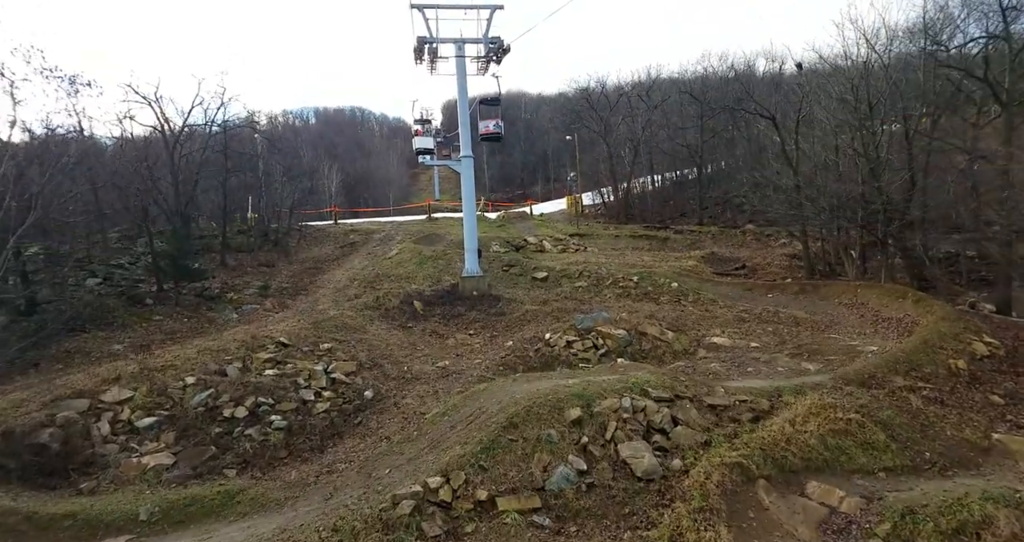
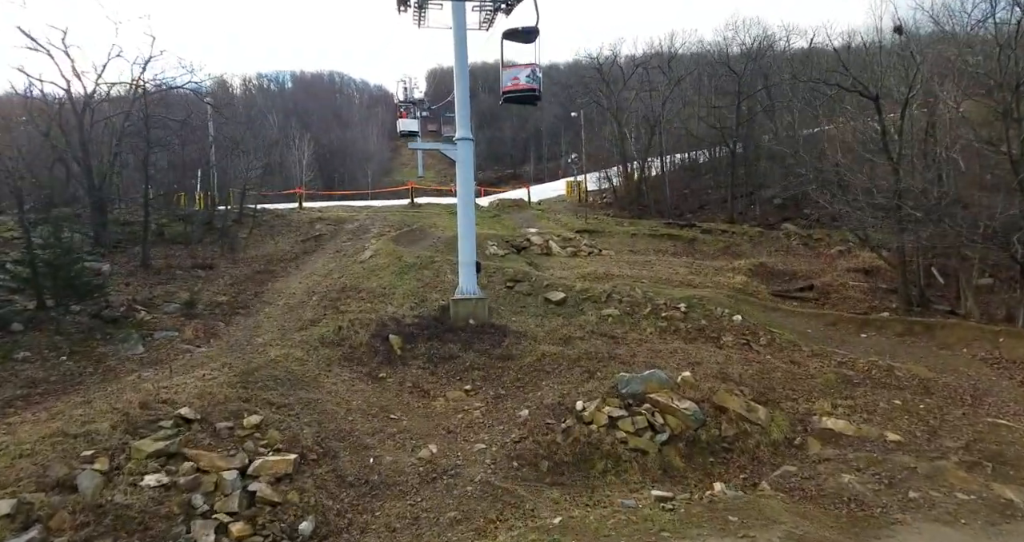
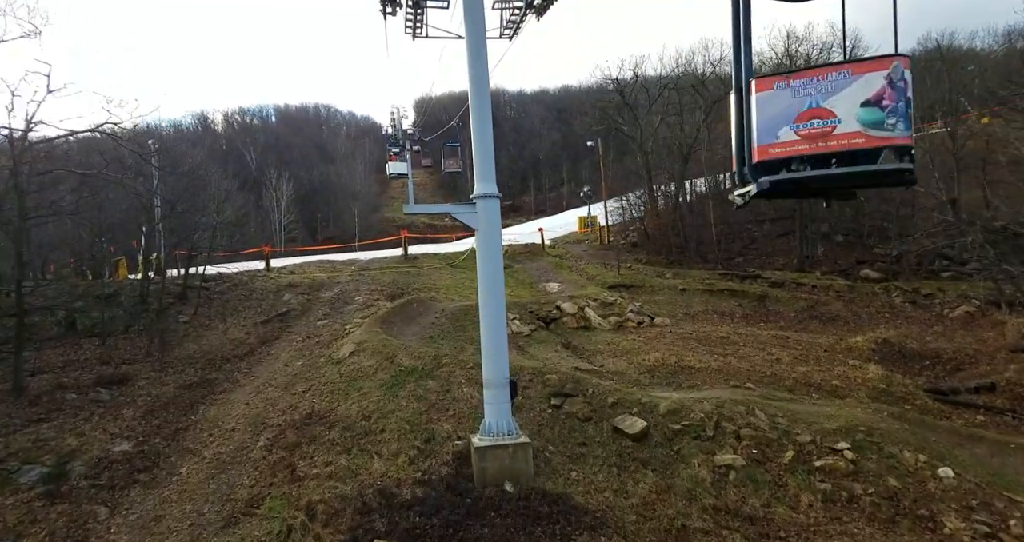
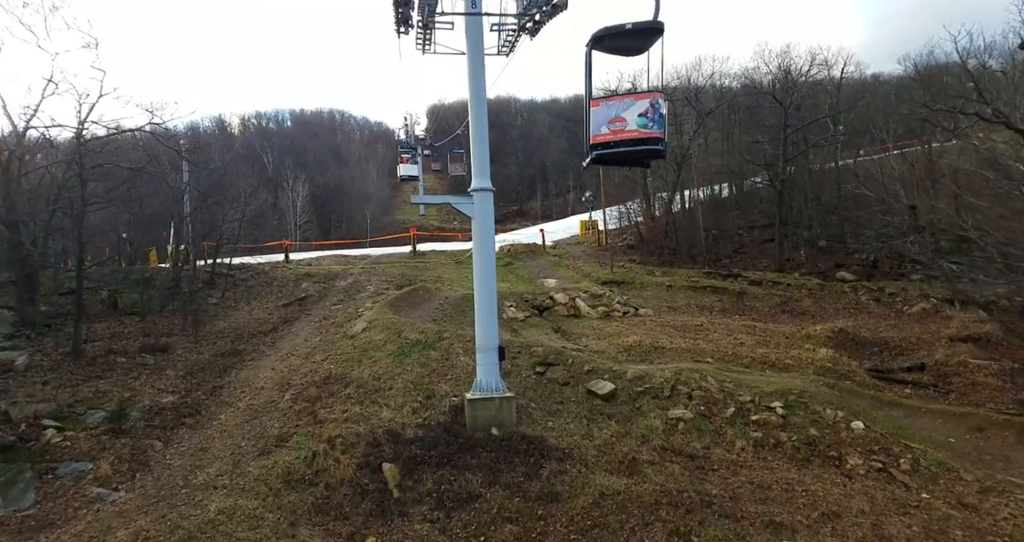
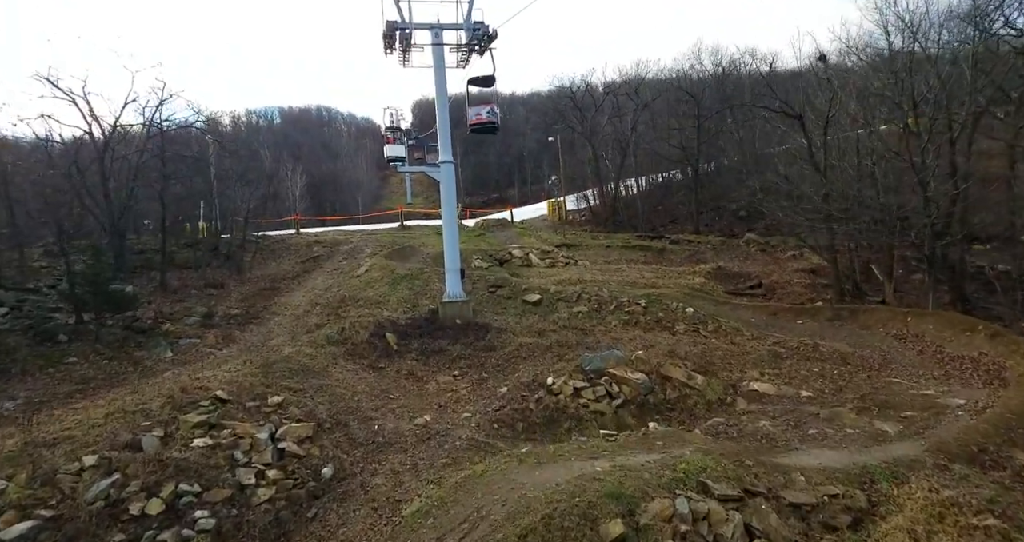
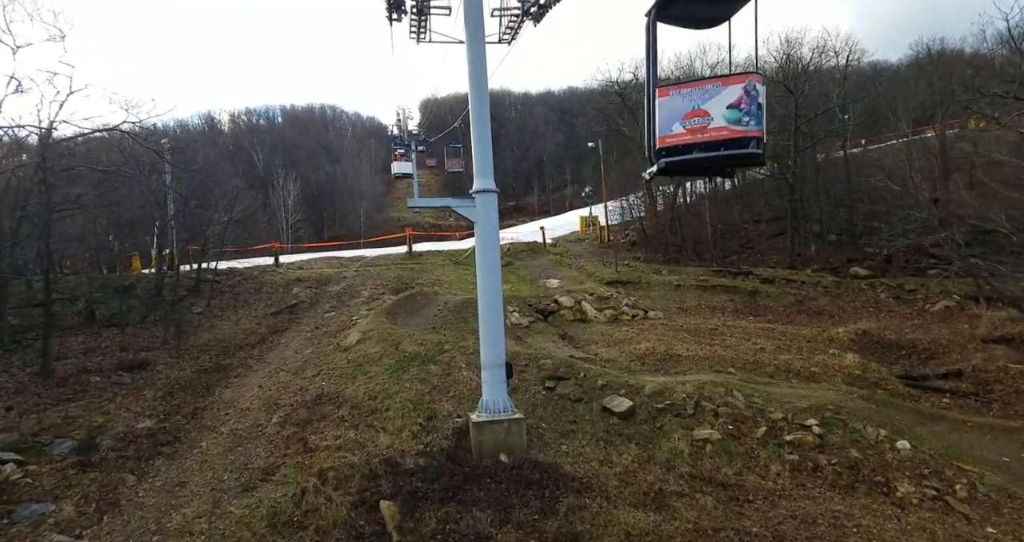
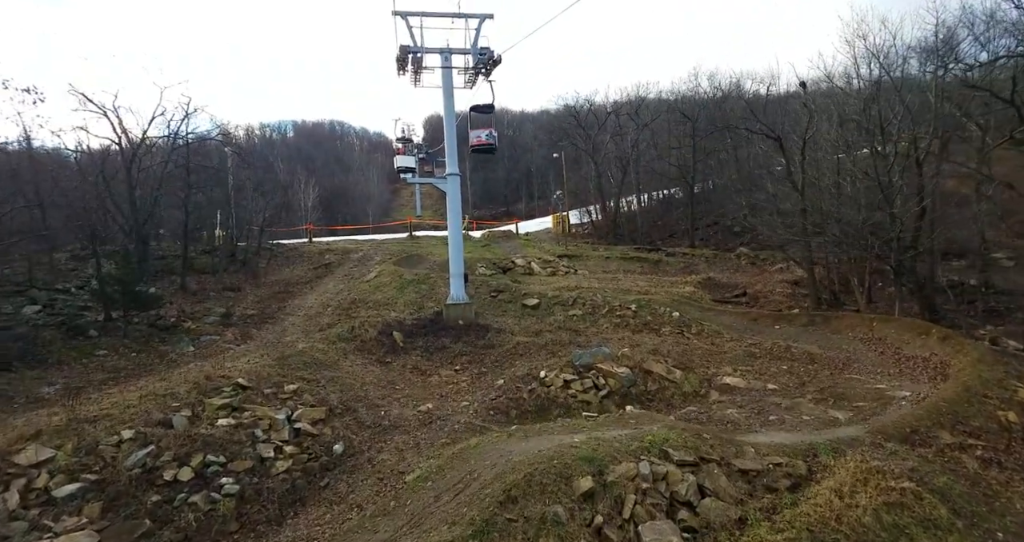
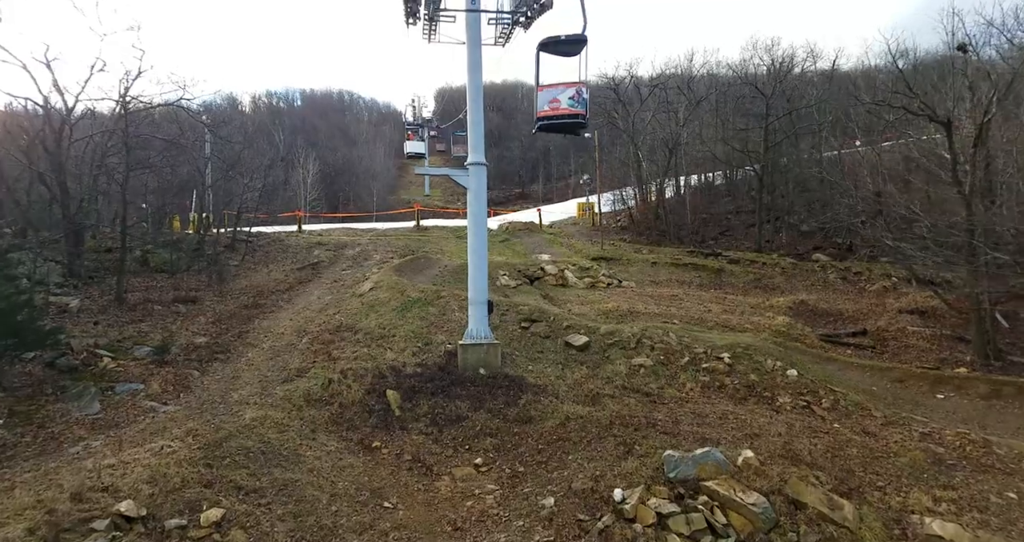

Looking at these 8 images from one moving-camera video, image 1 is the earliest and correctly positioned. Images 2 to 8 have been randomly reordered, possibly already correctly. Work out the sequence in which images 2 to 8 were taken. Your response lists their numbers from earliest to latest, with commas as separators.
7, 5, 2, 8, 4, 6, 3
